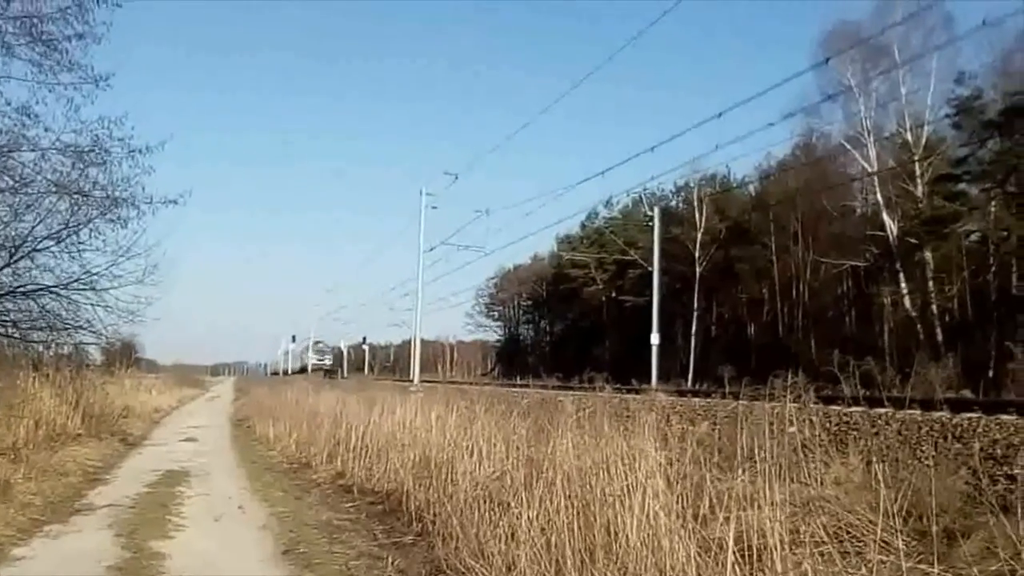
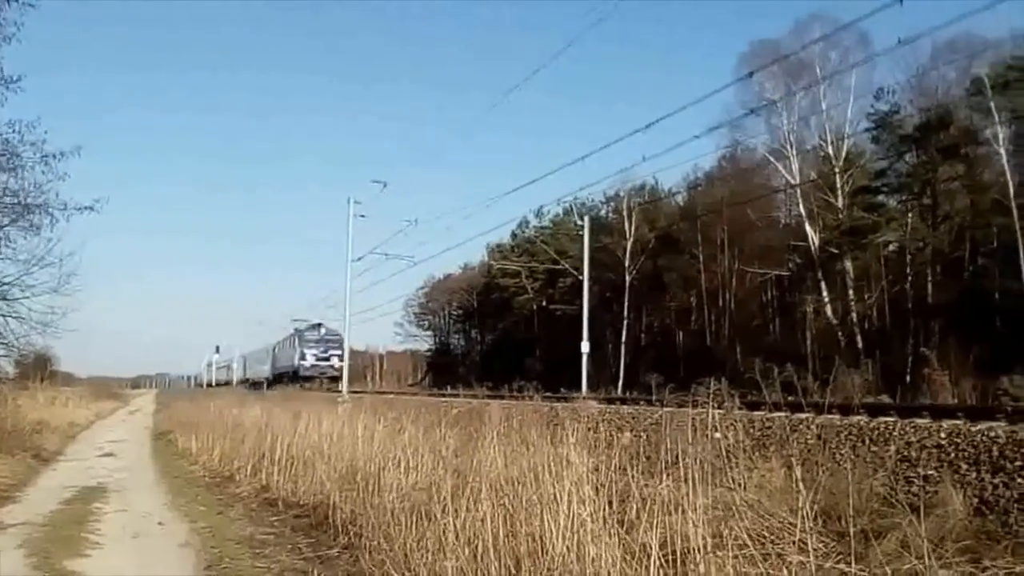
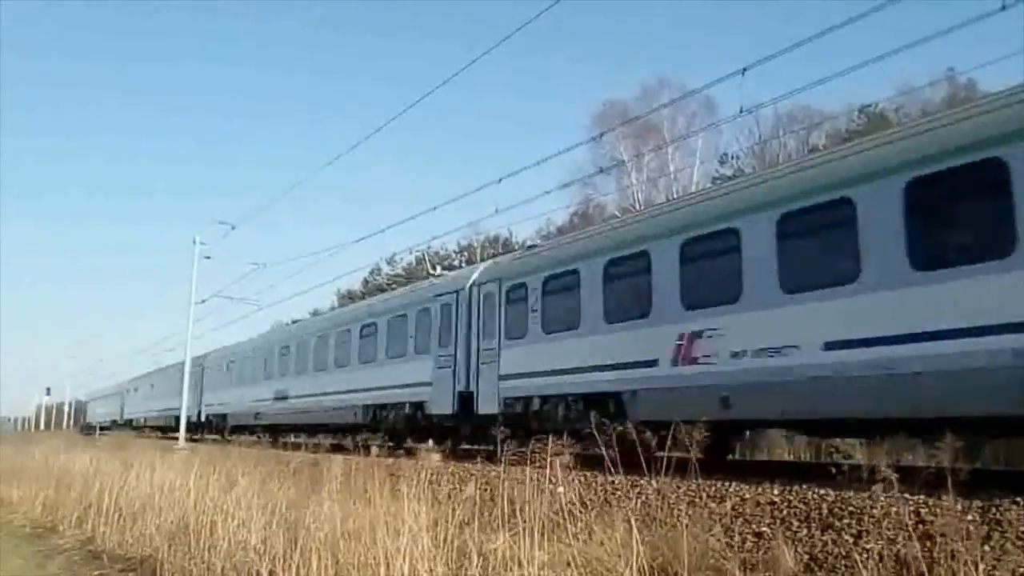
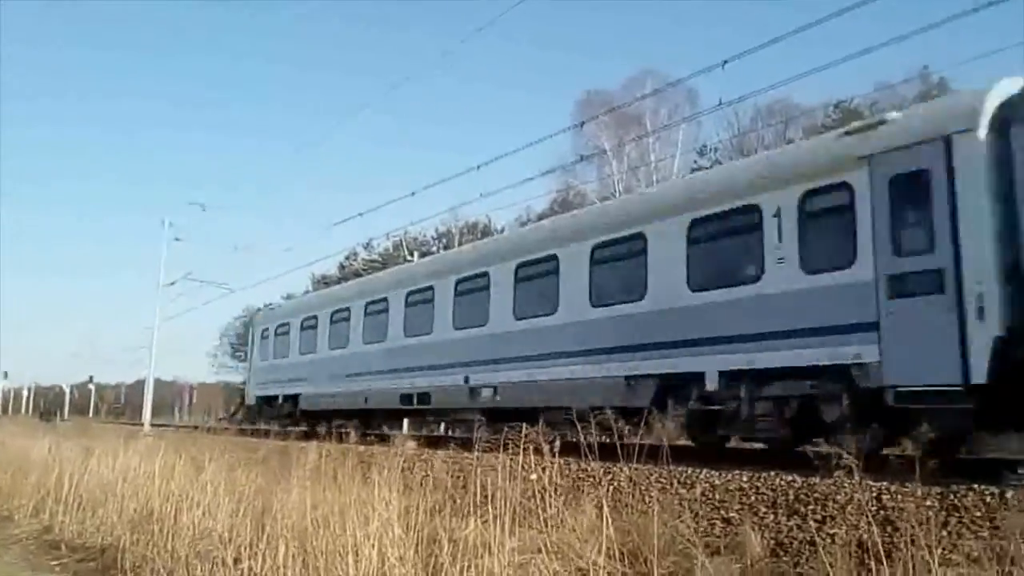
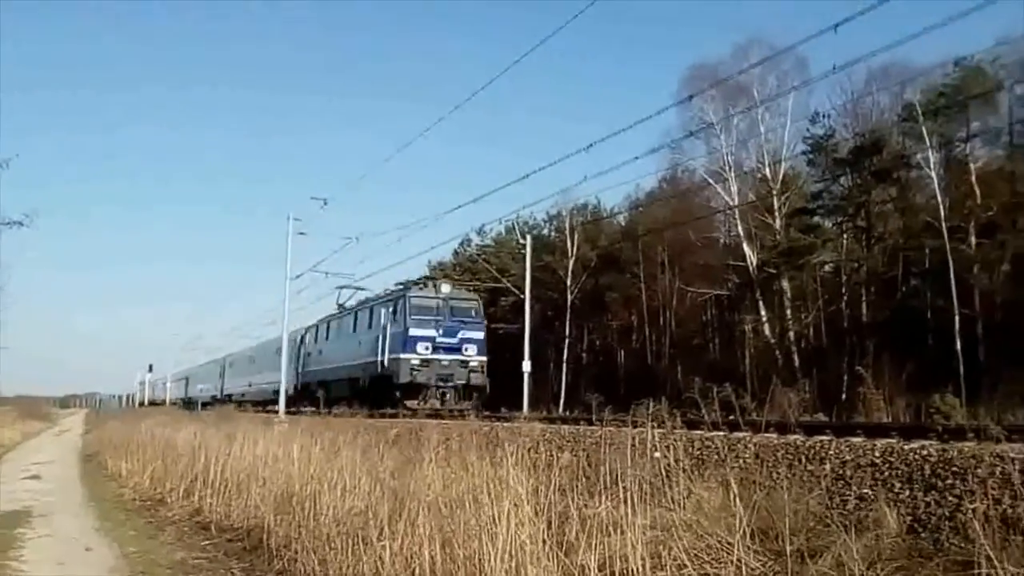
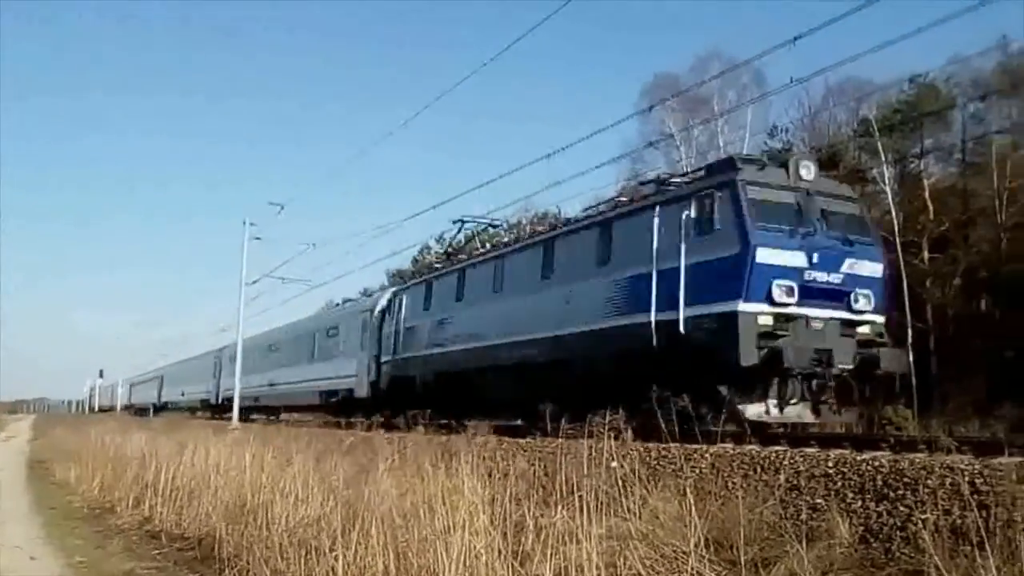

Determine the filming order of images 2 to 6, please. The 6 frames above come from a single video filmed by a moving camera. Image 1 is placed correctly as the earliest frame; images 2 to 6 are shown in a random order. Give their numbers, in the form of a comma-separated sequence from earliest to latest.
2, 5, 6, 3, 4
